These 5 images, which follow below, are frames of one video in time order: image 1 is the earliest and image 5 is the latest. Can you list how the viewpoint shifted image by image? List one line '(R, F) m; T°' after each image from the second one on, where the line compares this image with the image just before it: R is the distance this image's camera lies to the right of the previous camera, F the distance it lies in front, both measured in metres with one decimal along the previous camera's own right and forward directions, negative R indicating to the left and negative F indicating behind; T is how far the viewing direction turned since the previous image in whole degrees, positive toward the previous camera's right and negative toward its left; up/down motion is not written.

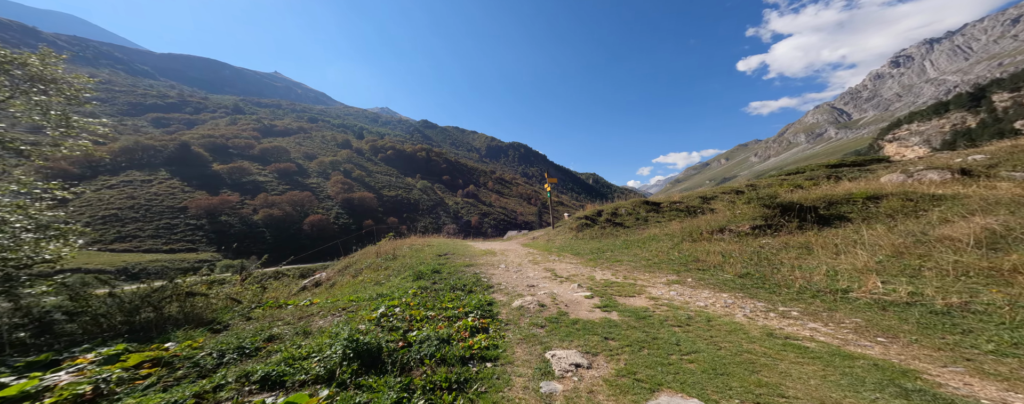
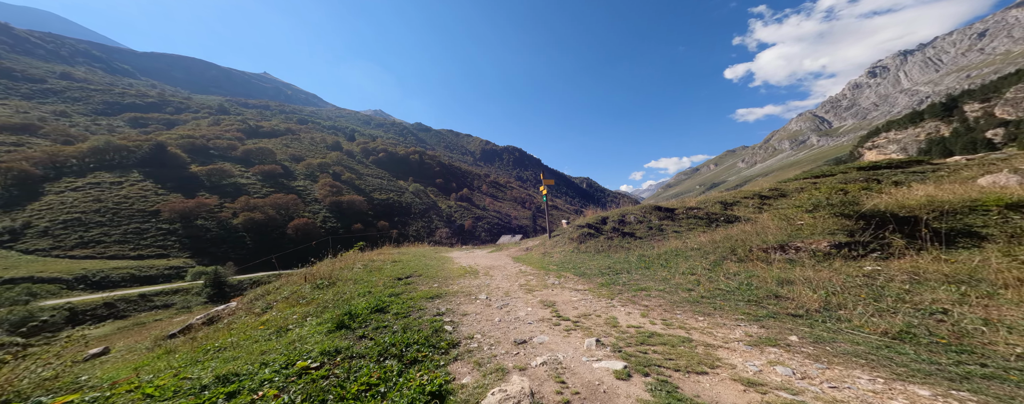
(+0.2, +2.9) m; +2°
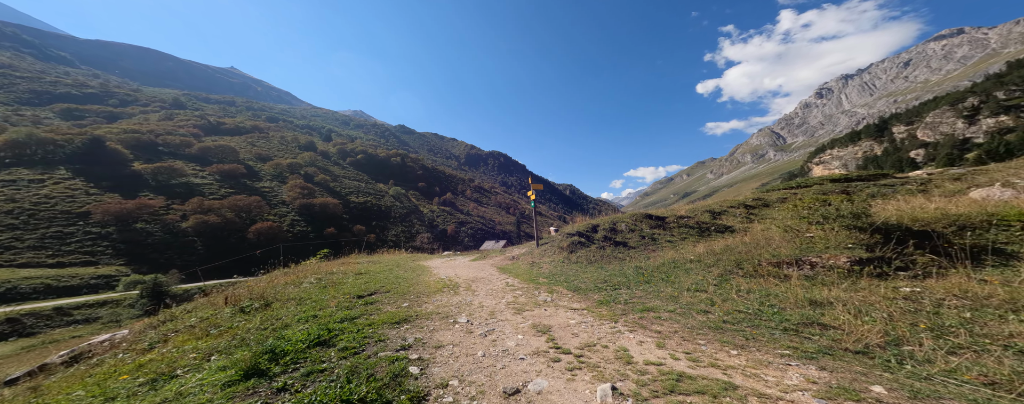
(-0.2, +1.2) m; +4°
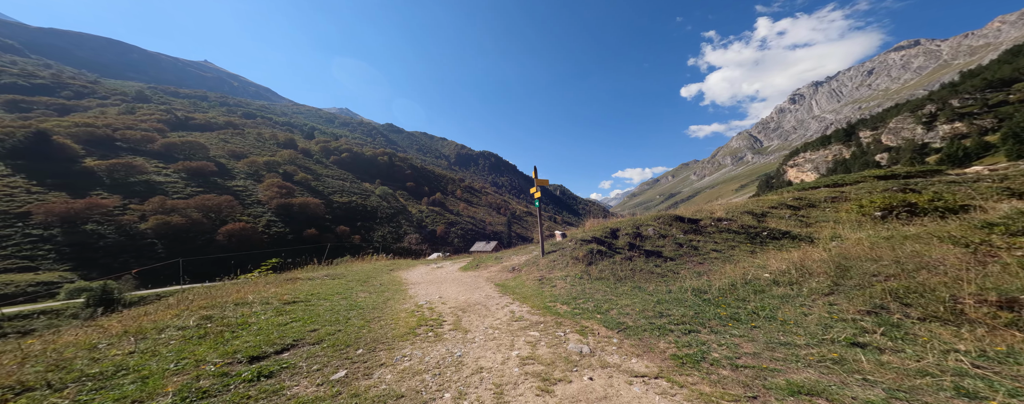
(-0.5, +3.1) m; +3°
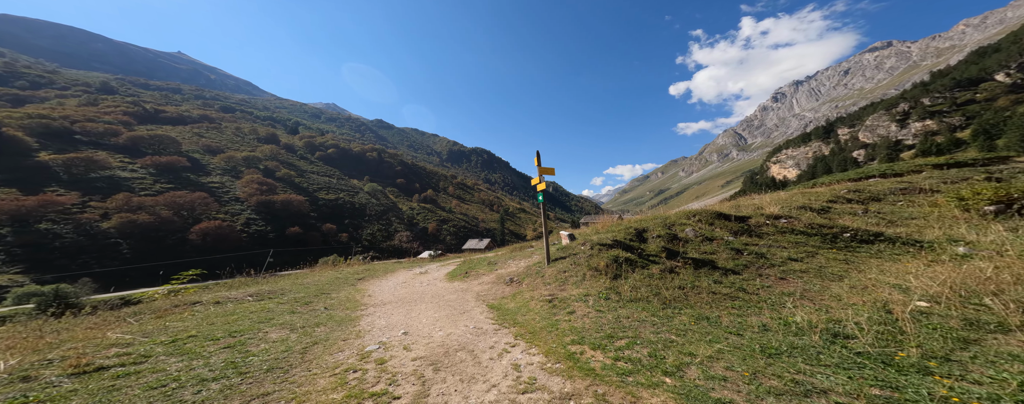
(-0.2, +2.9) m; +2°
